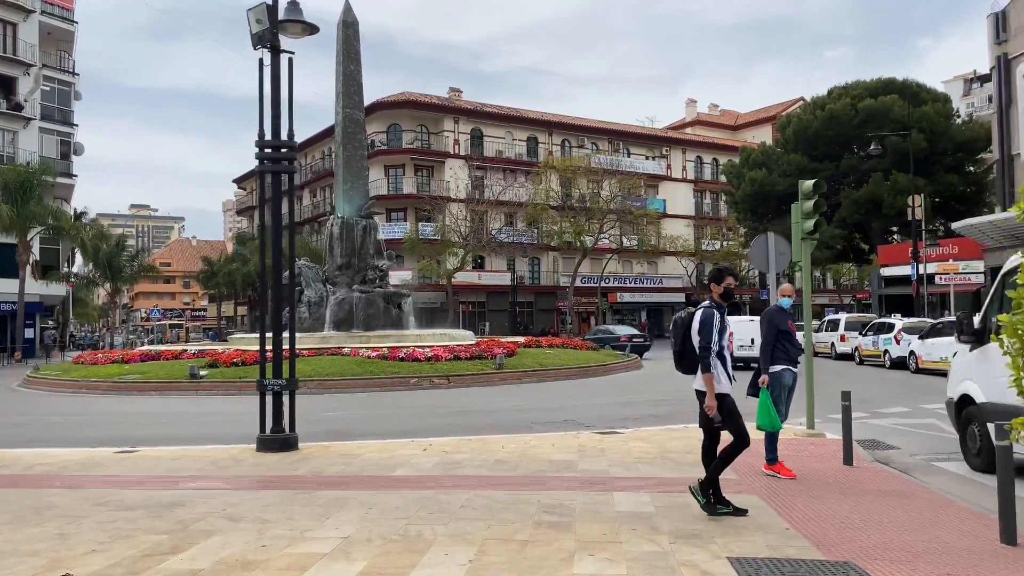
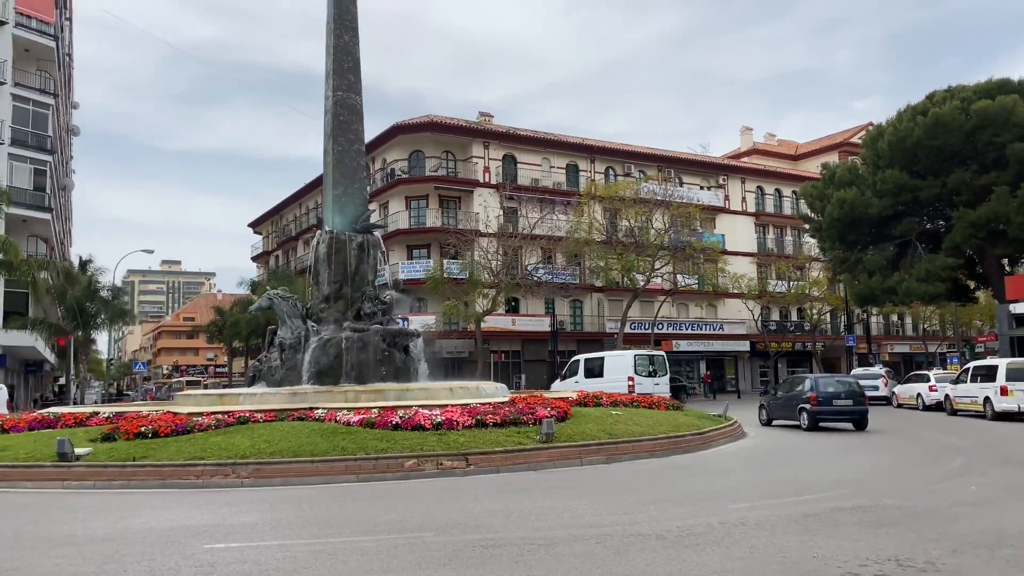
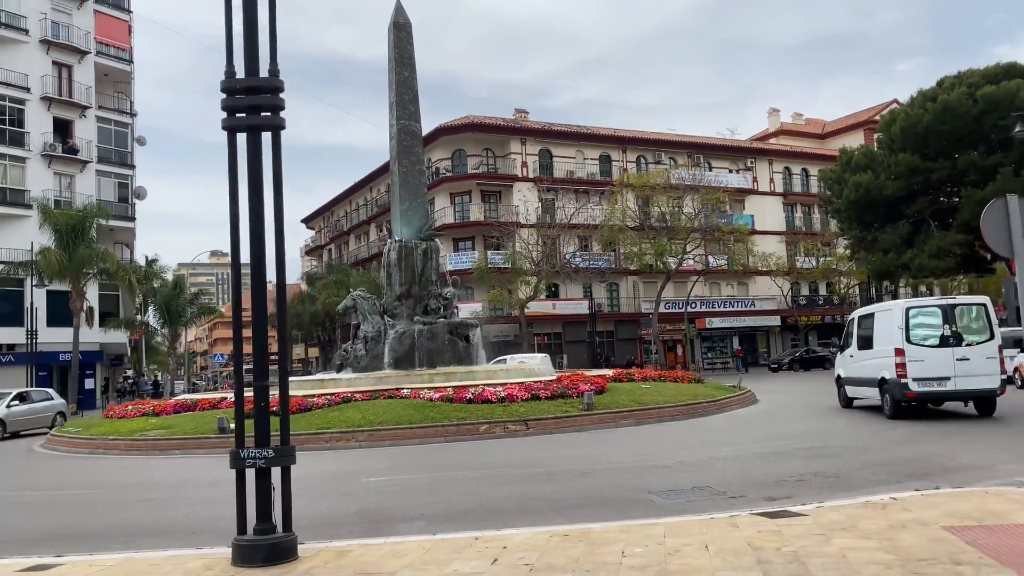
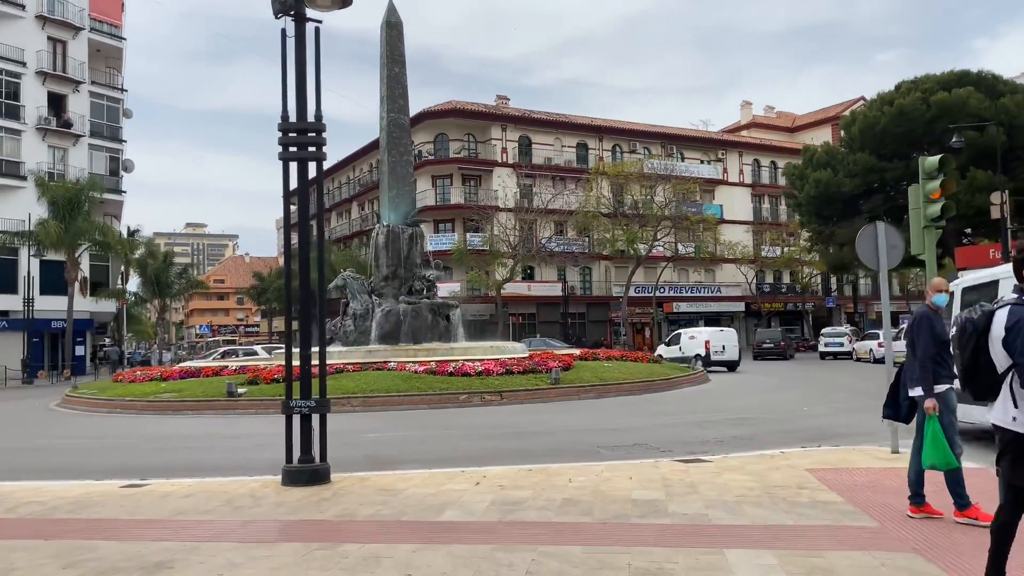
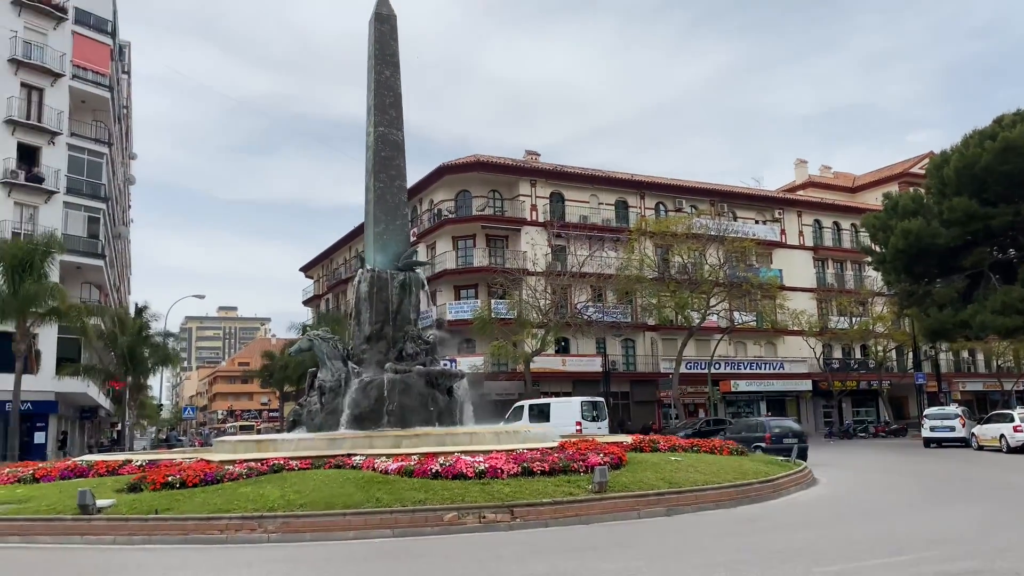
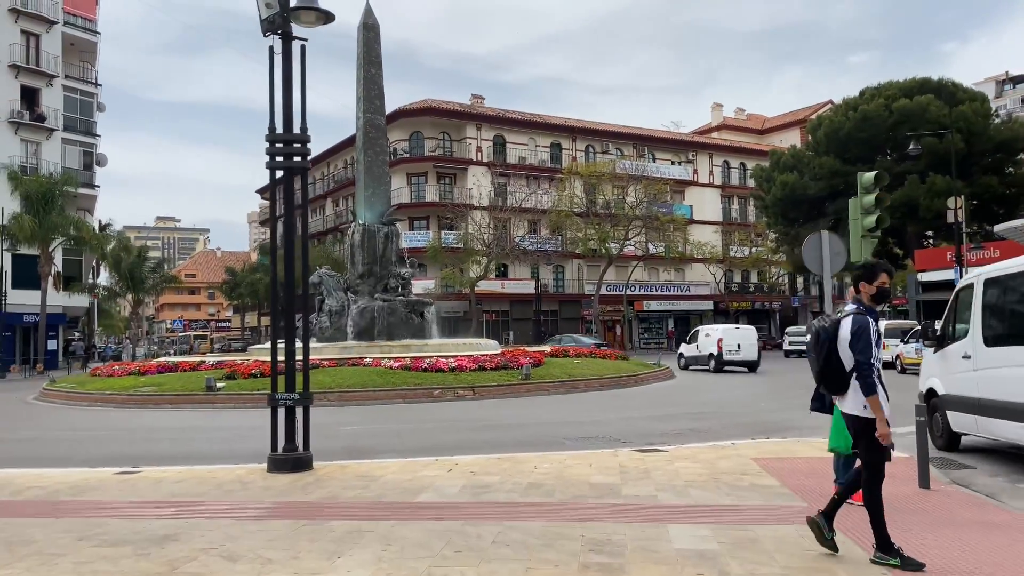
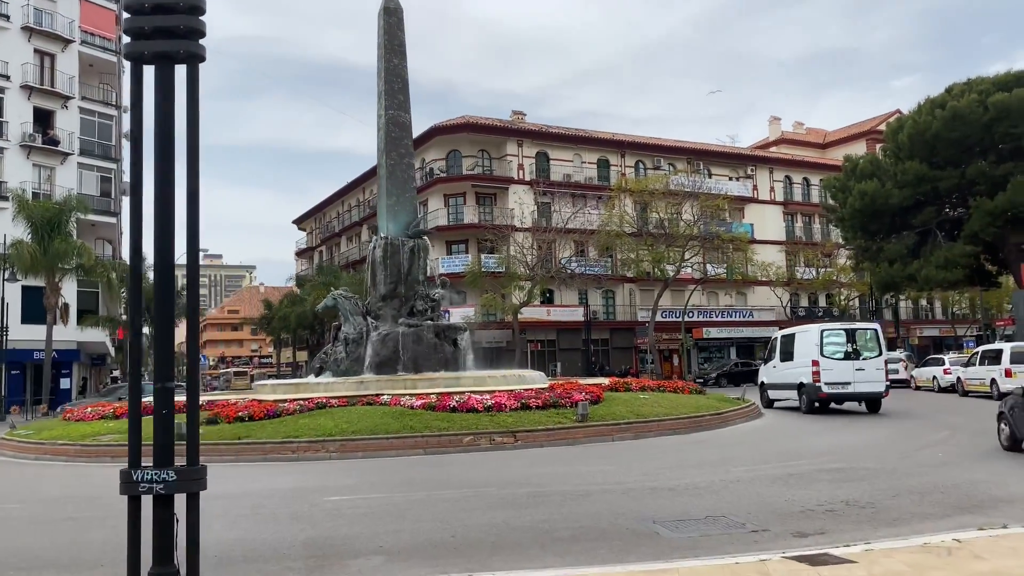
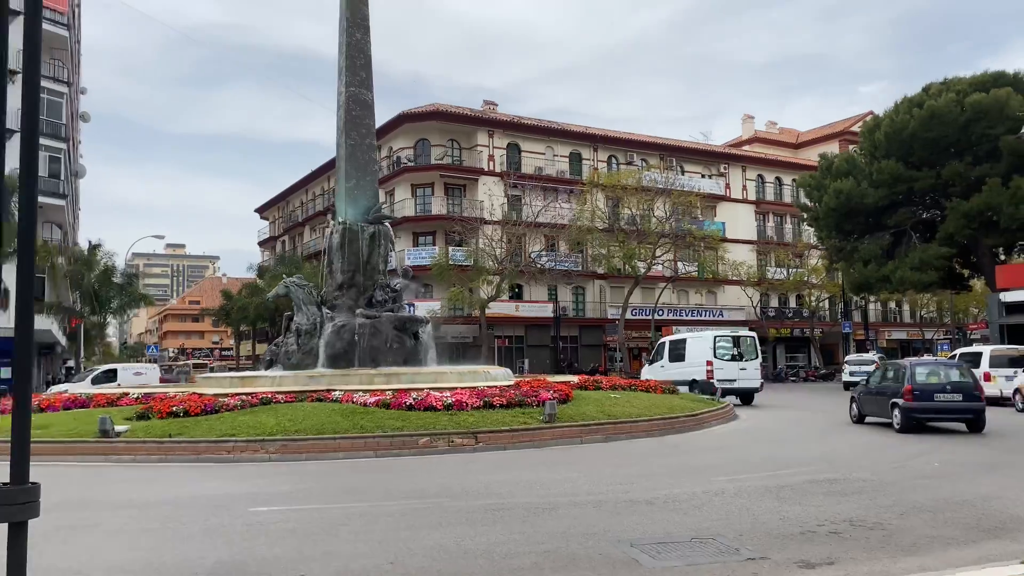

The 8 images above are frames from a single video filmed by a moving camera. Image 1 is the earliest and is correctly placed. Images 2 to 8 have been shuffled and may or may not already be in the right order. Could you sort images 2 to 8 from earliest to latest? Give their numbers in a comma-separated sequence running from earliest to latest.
6, 4, 3, 7, 8, 2, 5
